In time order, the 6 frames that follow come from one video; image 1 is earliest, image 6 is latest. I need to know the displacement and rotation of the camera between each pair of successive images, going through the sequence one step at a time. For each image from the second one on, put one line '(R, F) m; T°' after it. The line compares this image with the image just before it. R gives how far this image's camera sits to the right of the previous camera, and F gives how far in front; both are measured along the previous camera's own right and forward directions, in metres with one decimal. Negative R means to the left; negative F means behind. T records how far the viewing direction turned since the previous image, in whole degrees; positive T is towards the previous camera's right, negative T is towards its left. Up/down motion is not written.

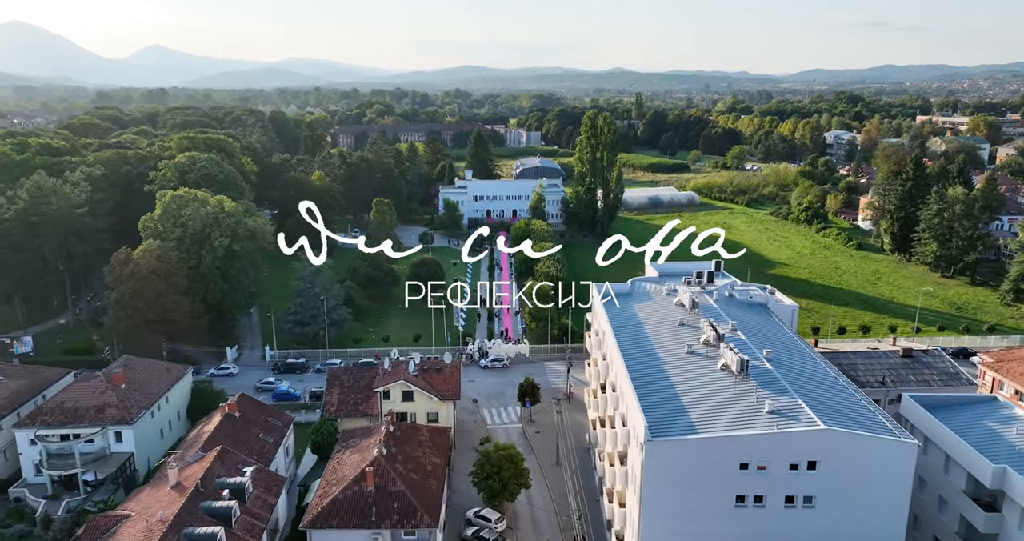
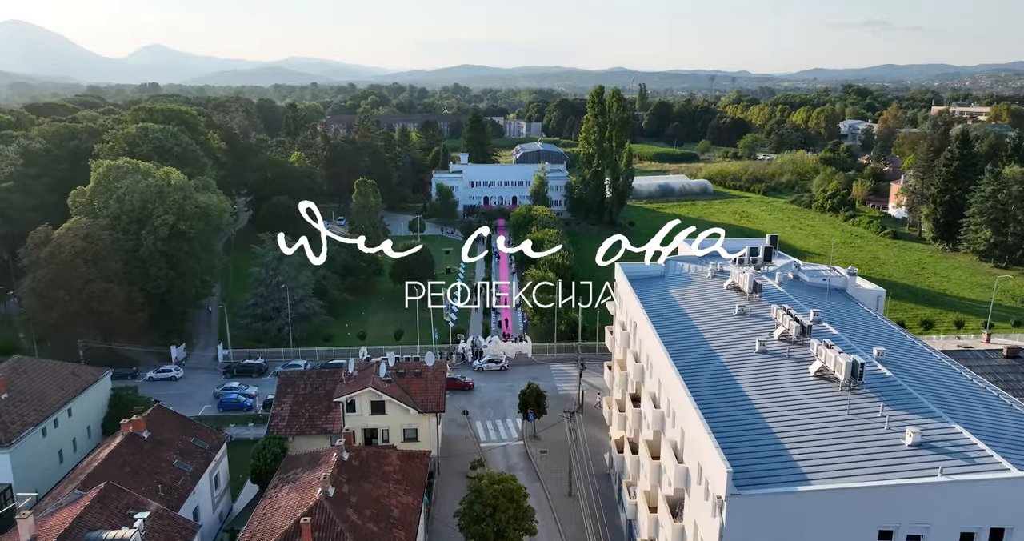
(0.0, +9.0) m; 0°
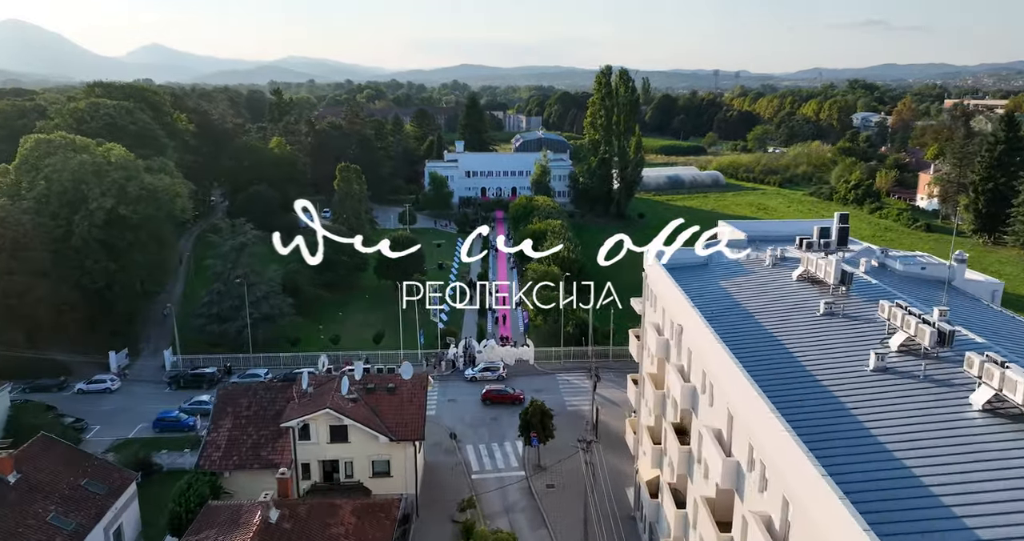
(0.0, +7.2) m; 0°
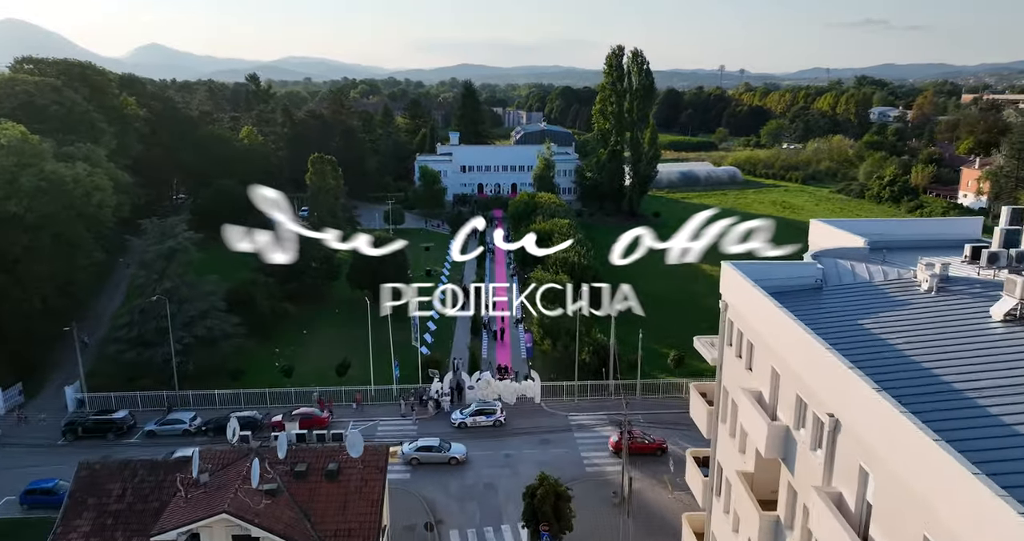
(0.0, +8.9) m; 0°
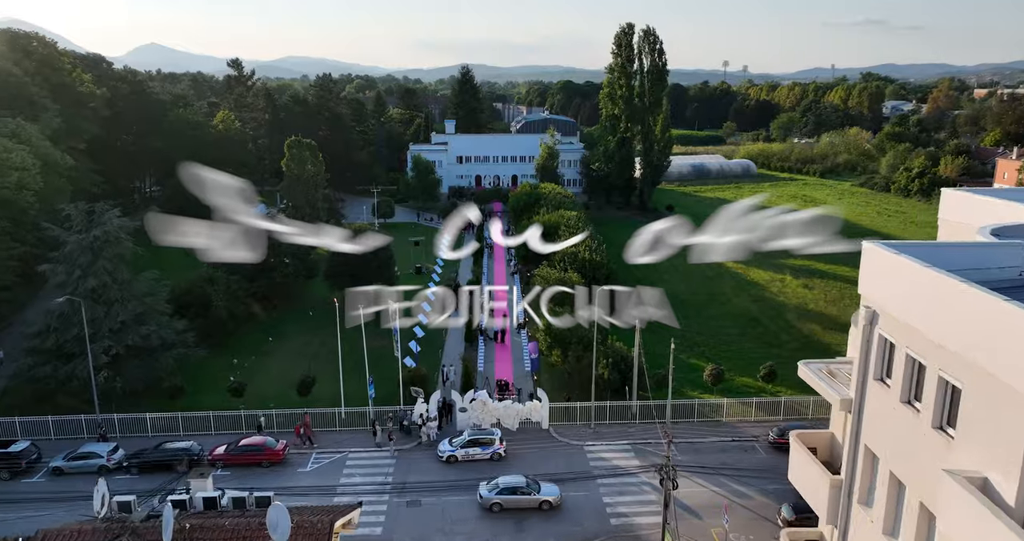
(-0.1, +6.1) m; 0°
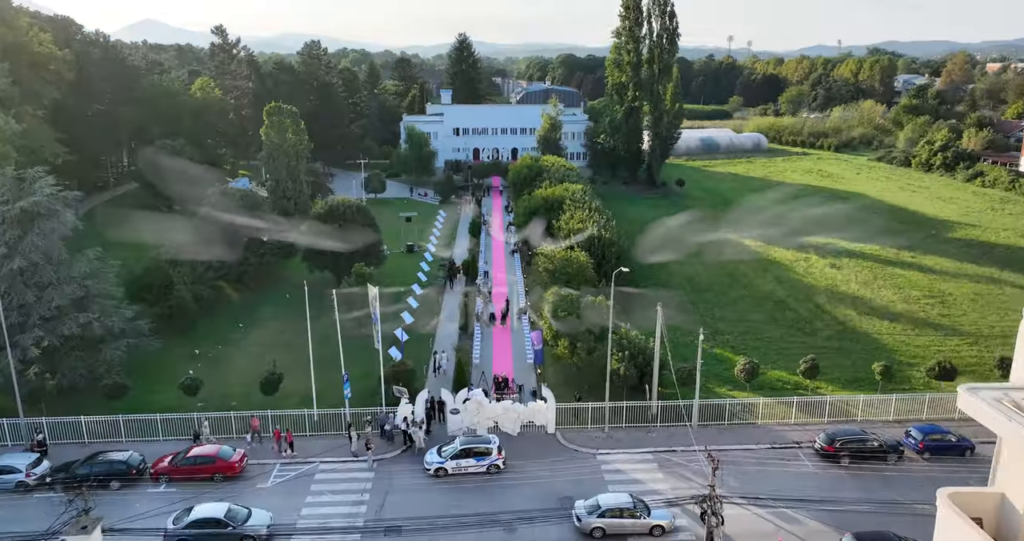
(0.0, +4.0) m; 0°
